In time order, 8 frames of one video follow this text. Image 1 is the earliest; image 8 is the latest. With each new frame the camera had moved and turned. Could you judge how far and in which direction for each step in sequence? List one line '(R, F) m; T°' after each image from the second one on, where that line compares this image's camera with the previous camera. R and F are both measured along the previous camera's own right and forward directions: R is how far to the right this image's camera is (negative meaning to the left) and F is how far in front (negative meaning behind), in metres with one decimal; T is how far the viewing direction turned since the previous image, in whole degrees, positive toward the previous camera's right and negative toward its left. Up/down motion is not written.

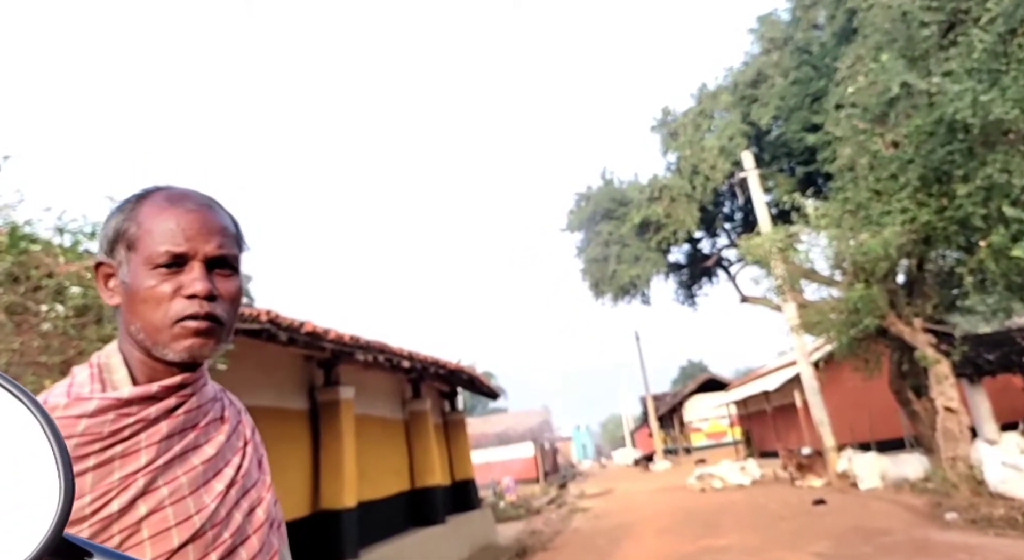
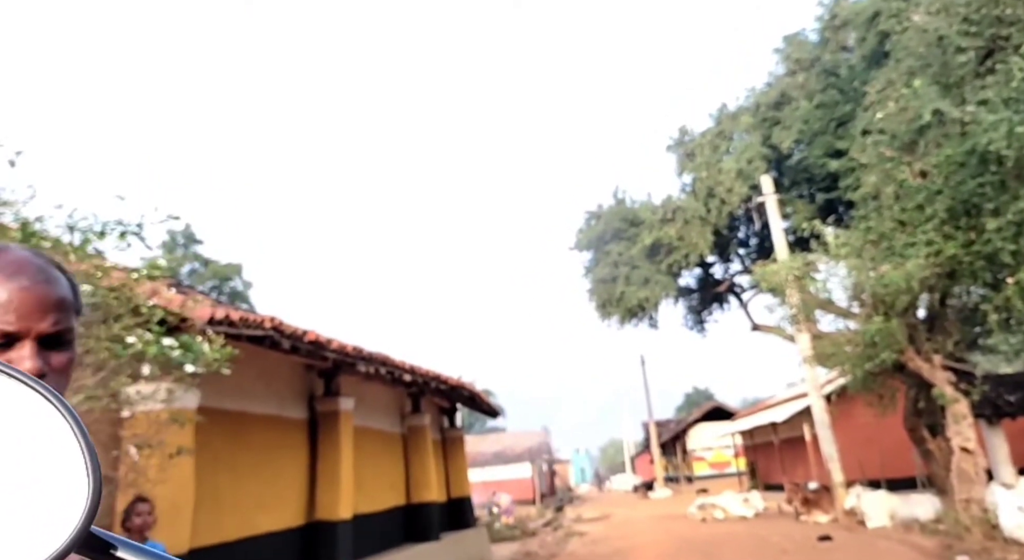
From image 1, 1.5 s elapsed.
(0.0, +0.2) m; -1°
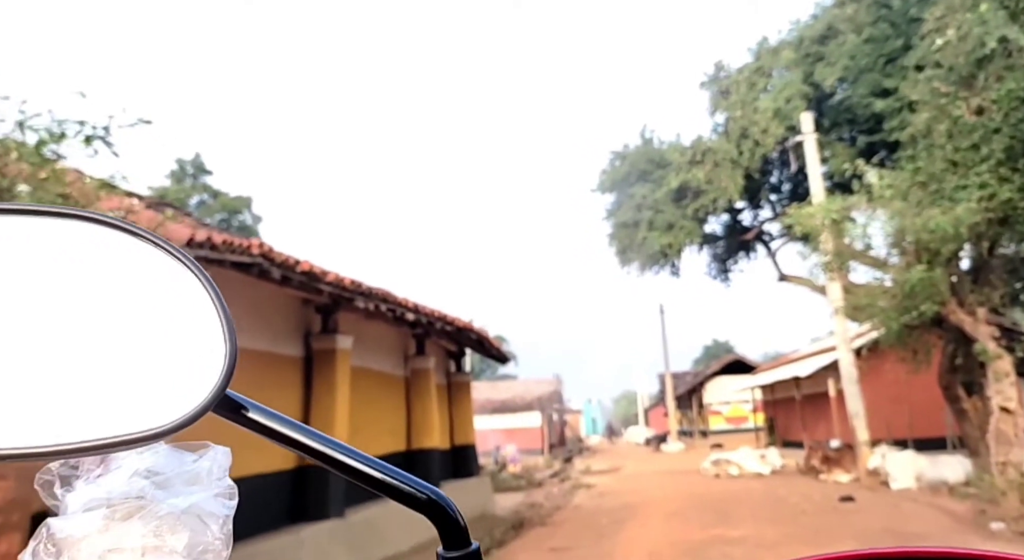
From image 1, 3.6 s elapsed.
(+0.1, +0.5) m; -2°
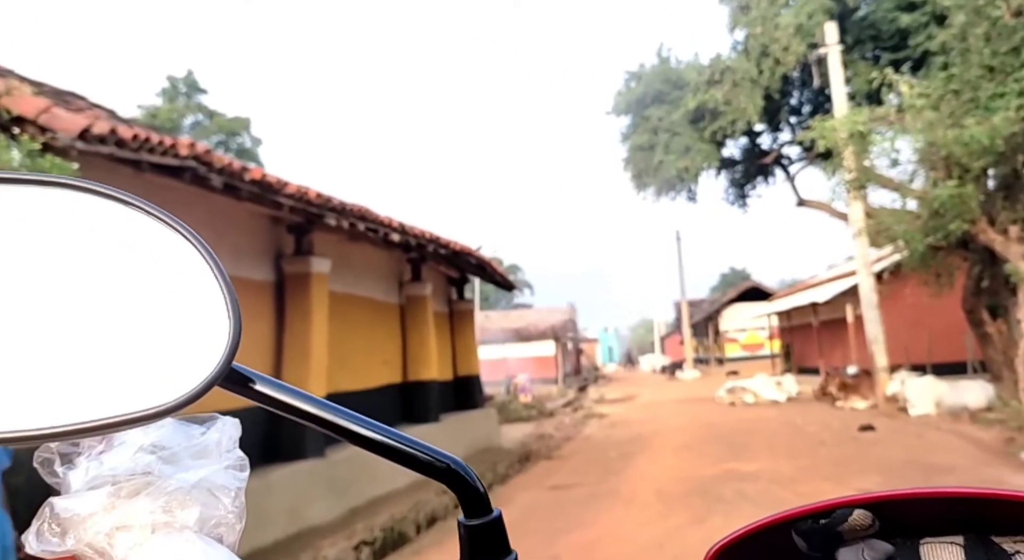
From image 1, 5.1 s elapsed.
(+0.1, +0.4) m; -1°
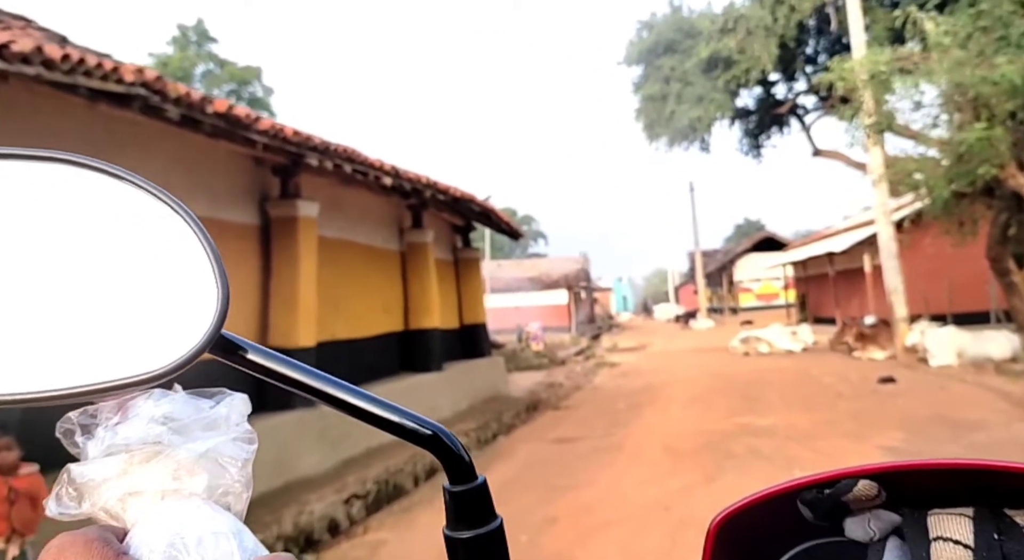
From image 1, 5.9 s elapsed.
(+0.1, +0.3) m; -1°
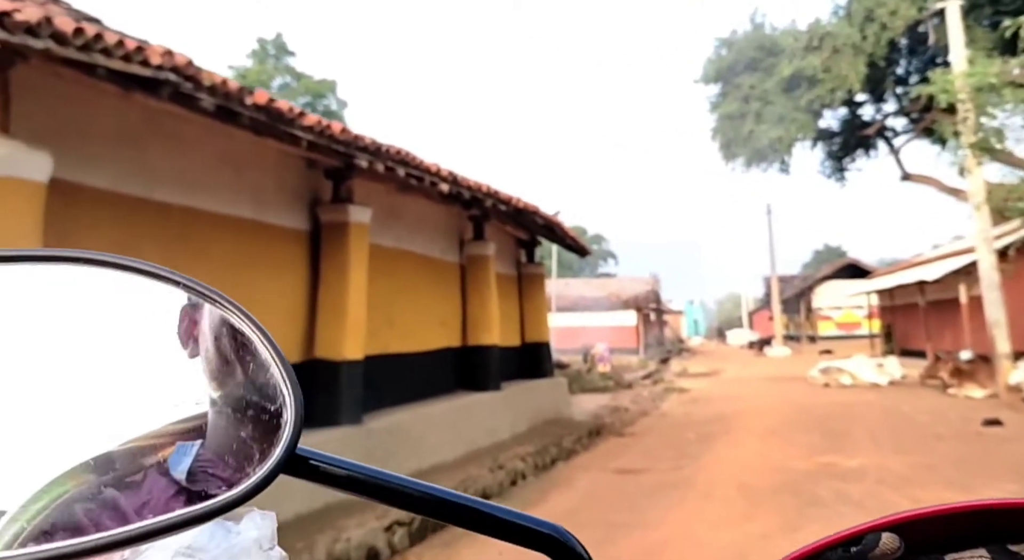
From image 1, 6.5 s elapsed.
(0.0, +0.3) m; -6°
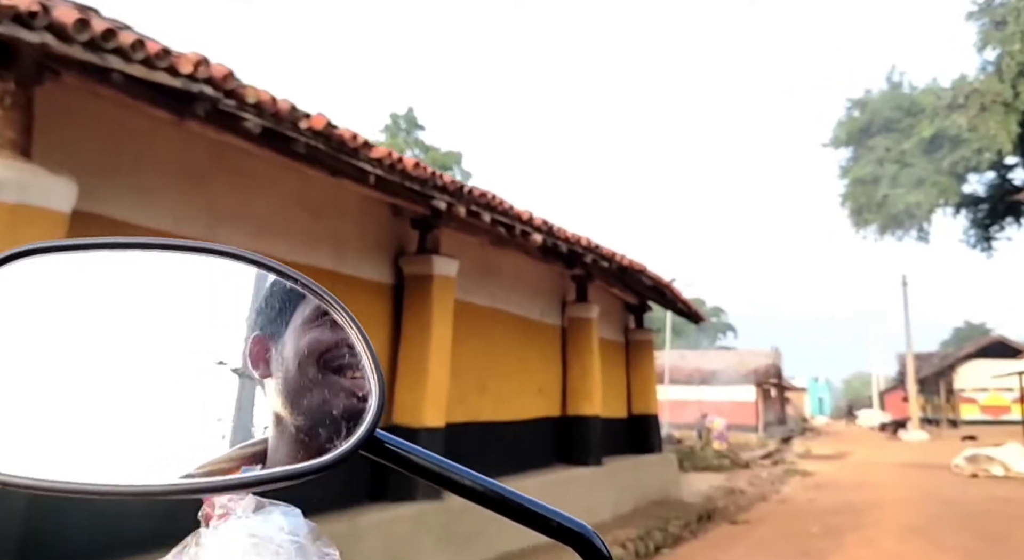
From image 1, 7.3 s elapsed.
(+0.1, +0.3) m; -9°
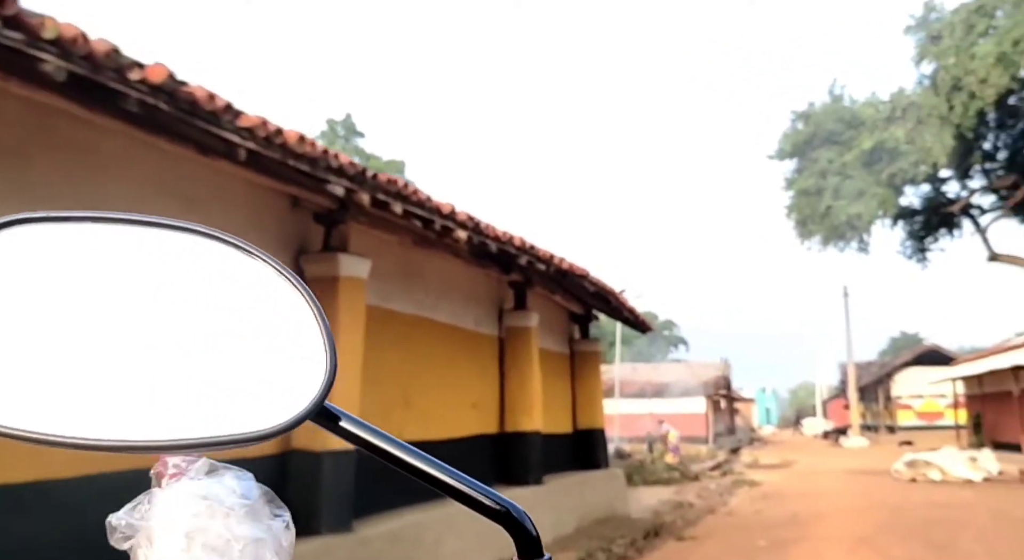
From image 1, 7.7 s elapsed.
(+0.1, +0.3) m; +4°
